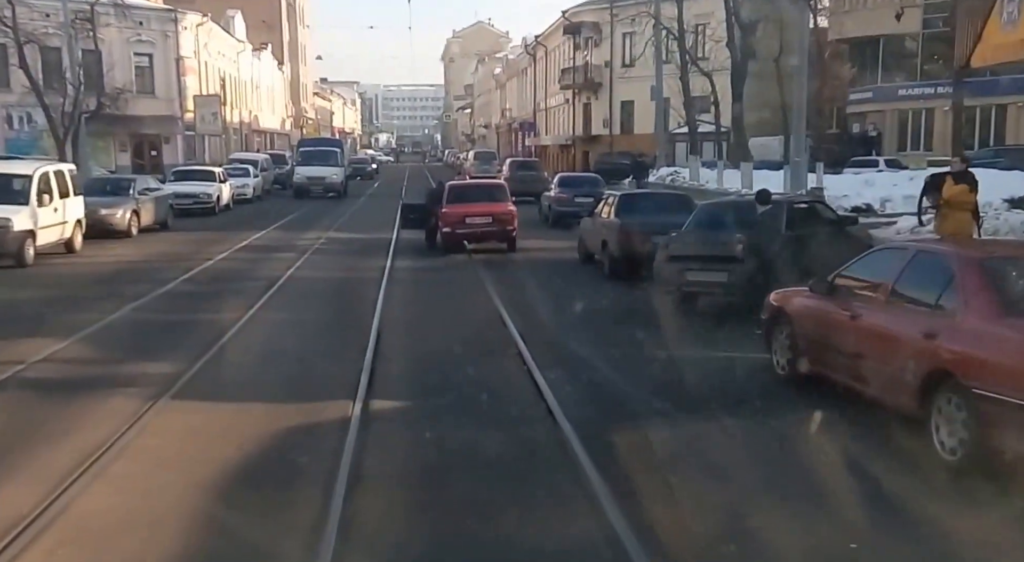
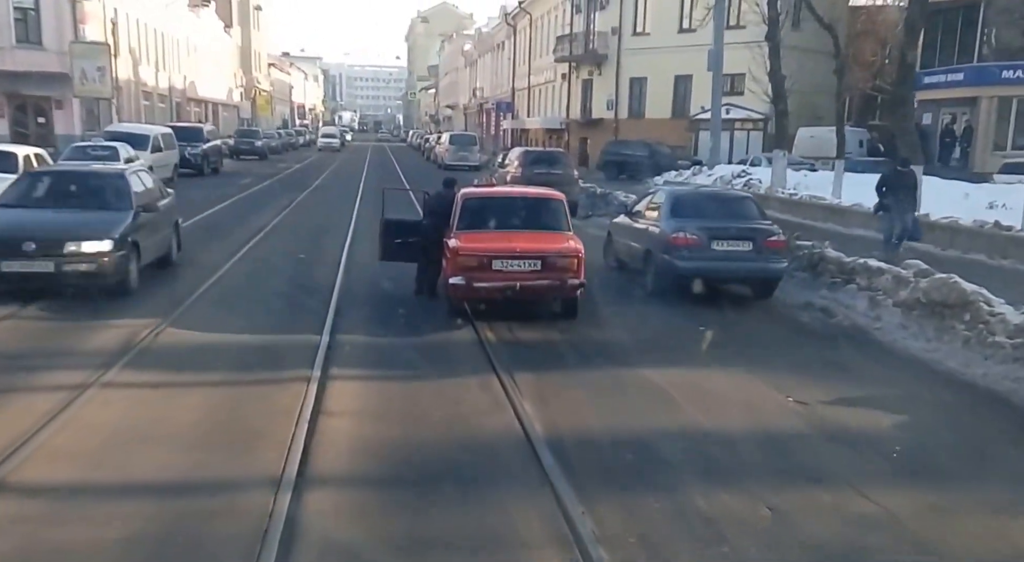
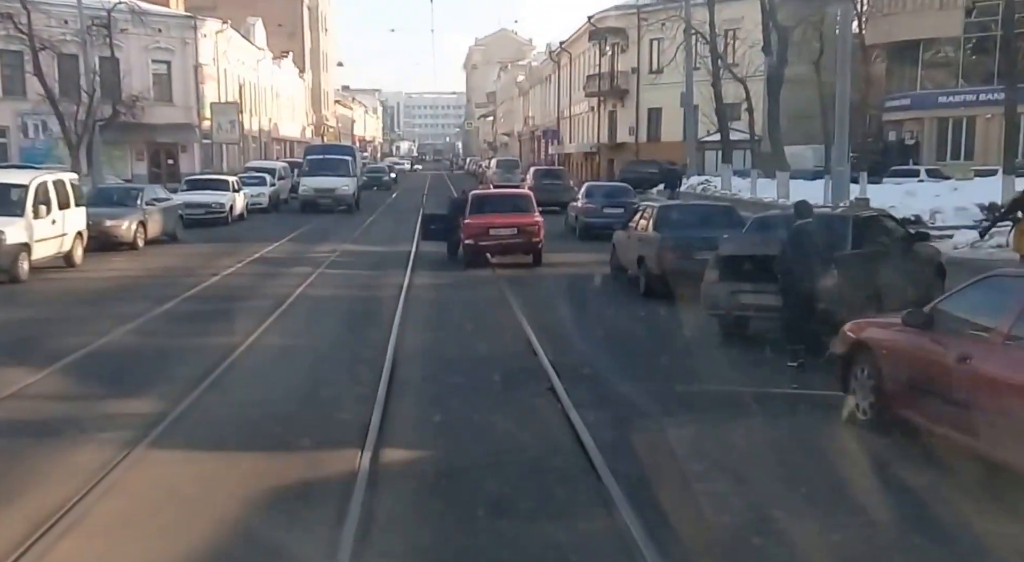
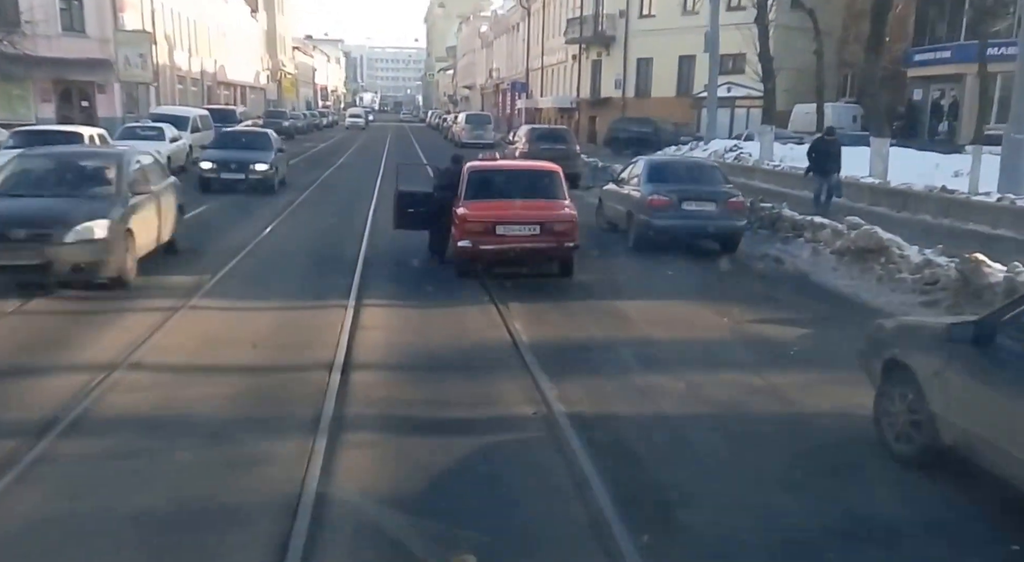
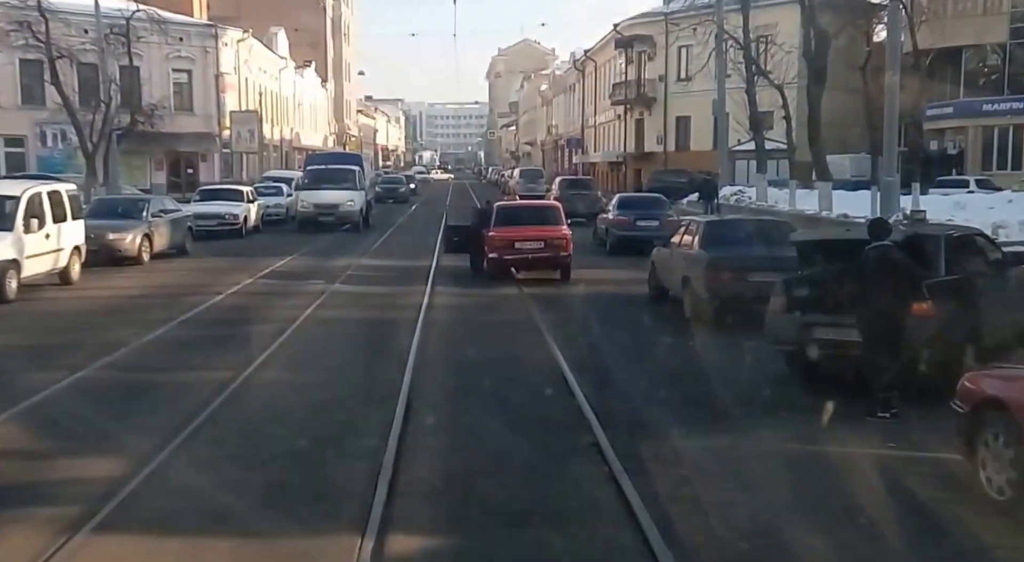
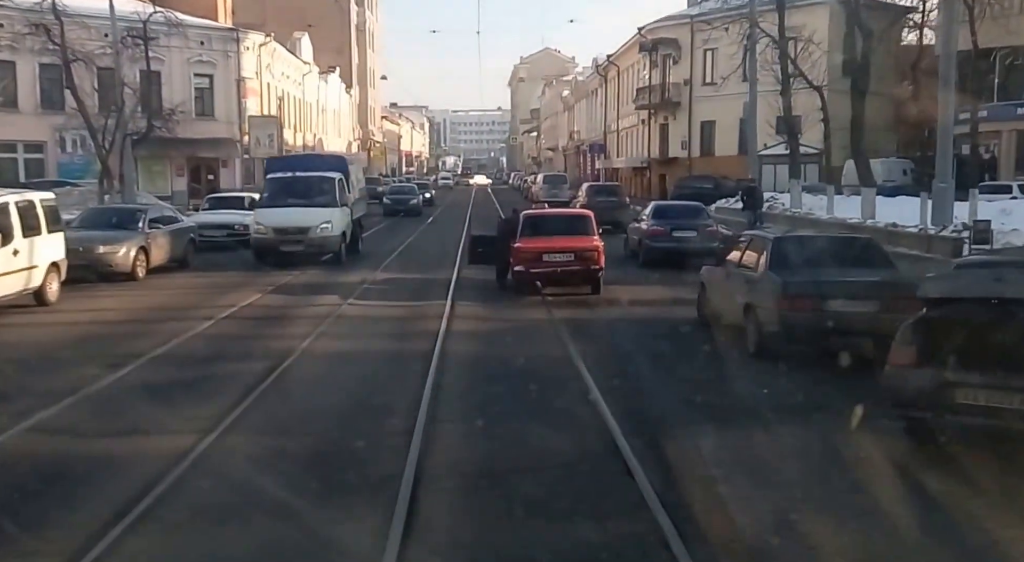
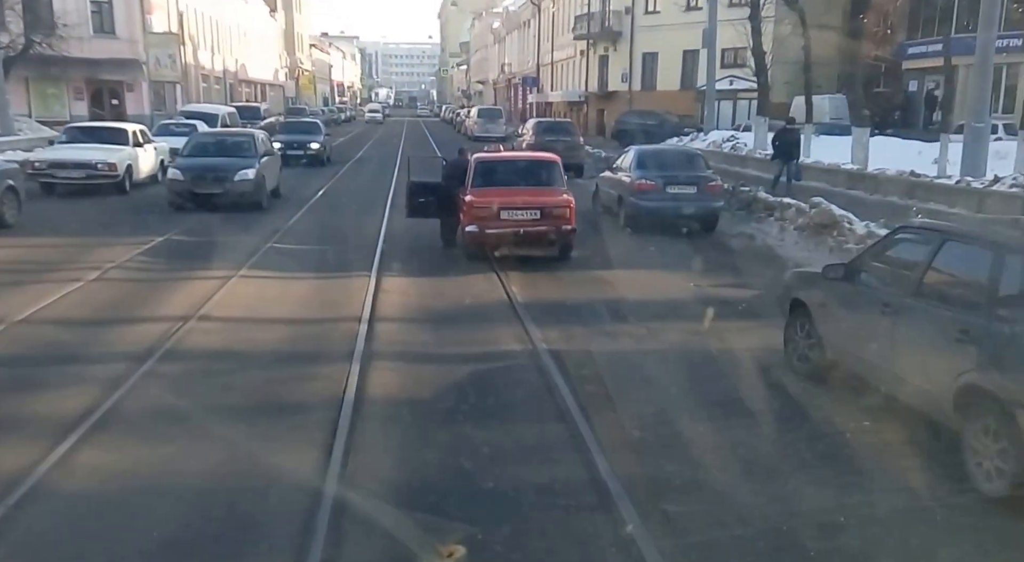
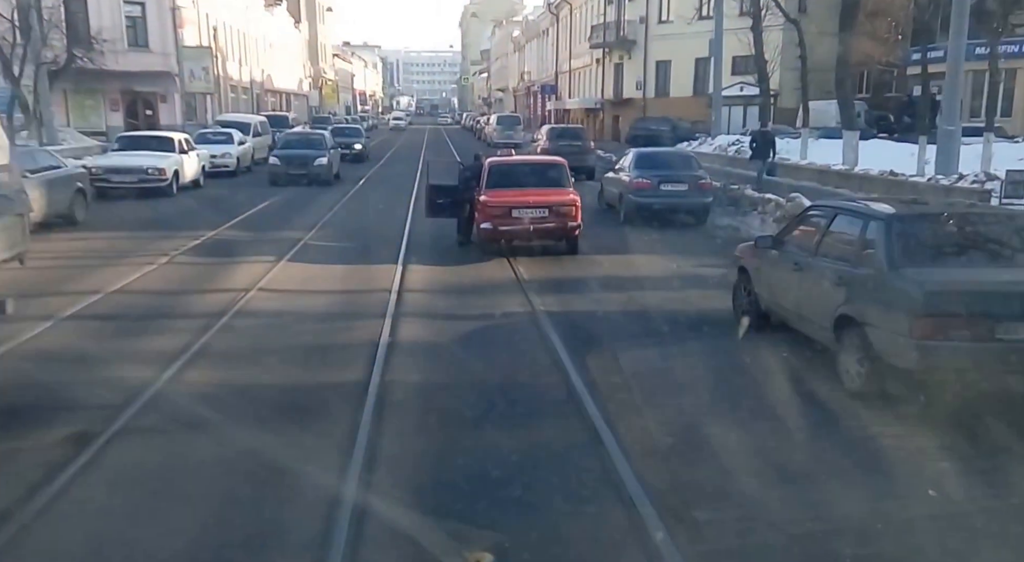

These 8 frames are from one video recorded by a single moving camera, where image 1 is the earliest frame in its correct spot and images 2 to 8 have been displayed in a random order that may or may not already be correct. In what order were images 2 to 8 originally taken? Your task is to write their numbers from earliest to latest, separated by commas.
3, 5, 6, 8, 7, 4, 2
